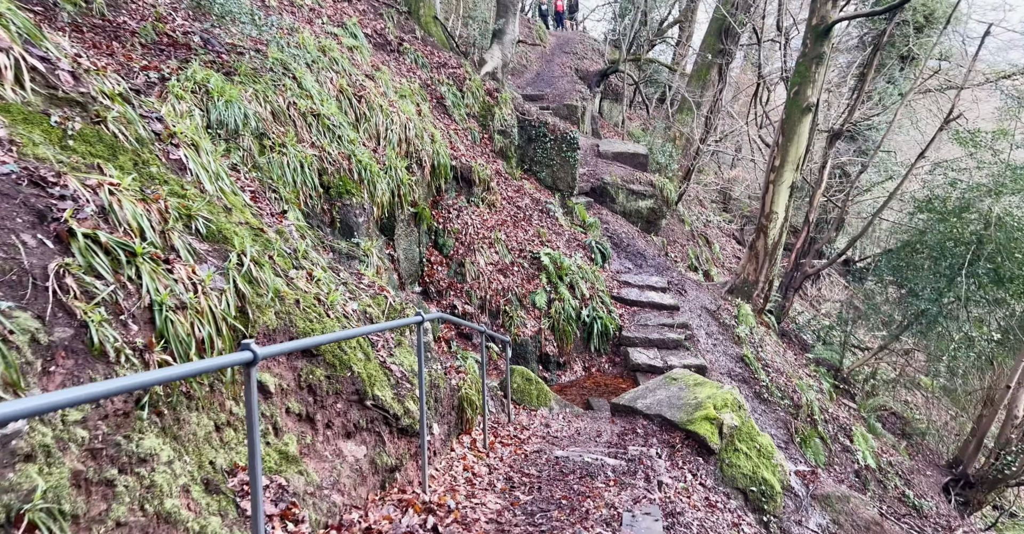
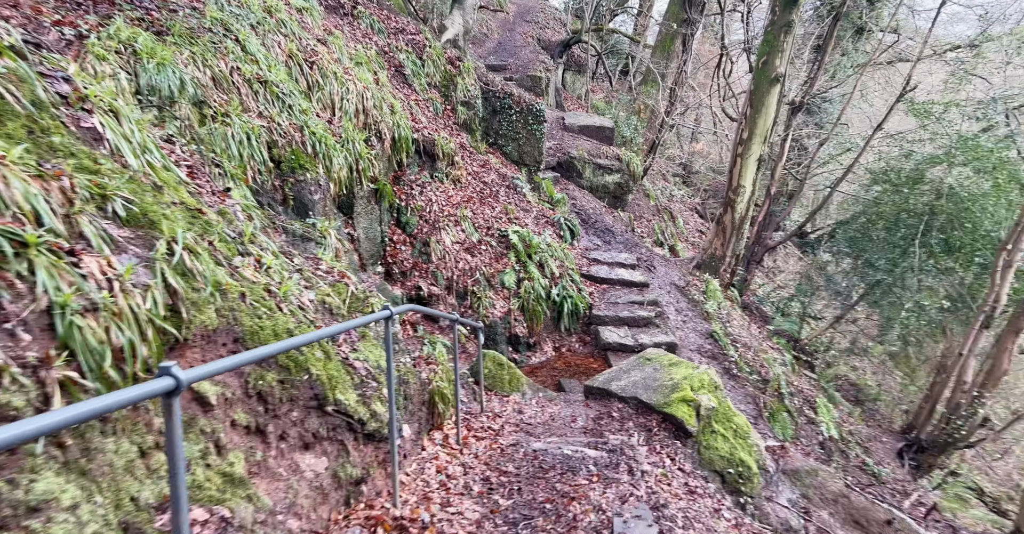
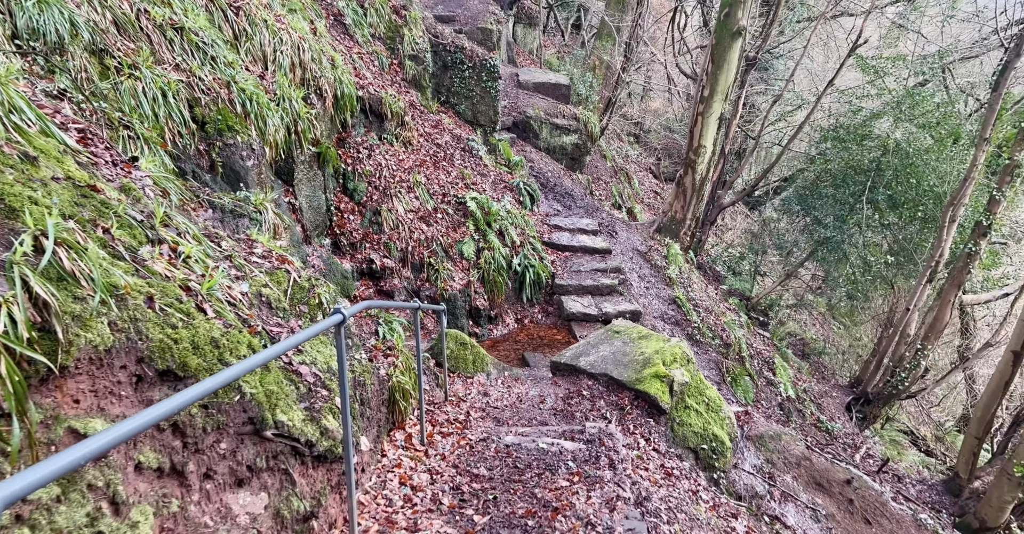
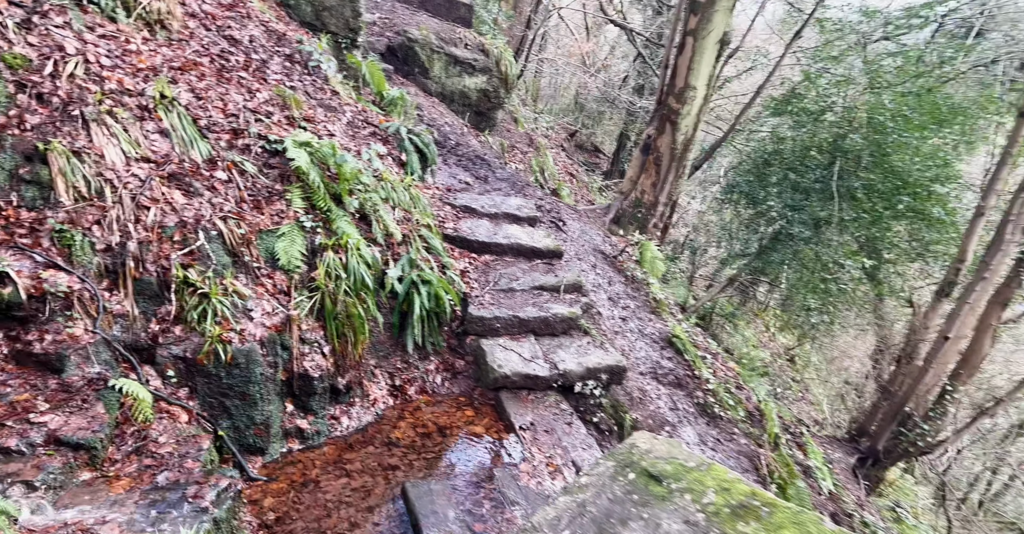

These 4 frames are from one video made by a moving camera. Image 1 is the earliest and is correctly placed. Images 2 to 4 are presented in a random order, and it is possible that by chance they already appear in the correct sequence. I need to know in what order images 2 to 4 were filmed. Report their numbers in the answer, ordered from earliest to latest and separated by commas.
2, 3, 4
